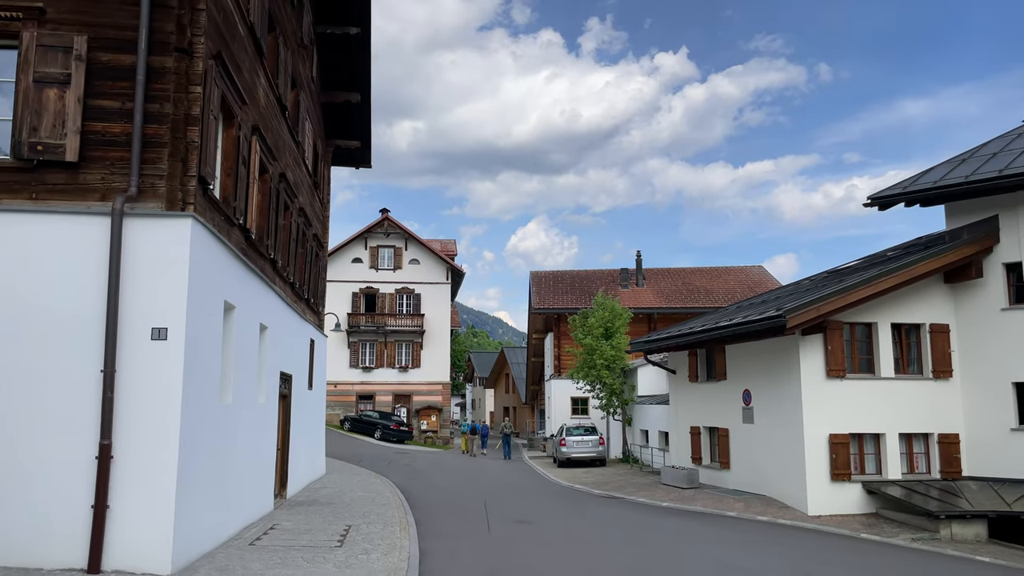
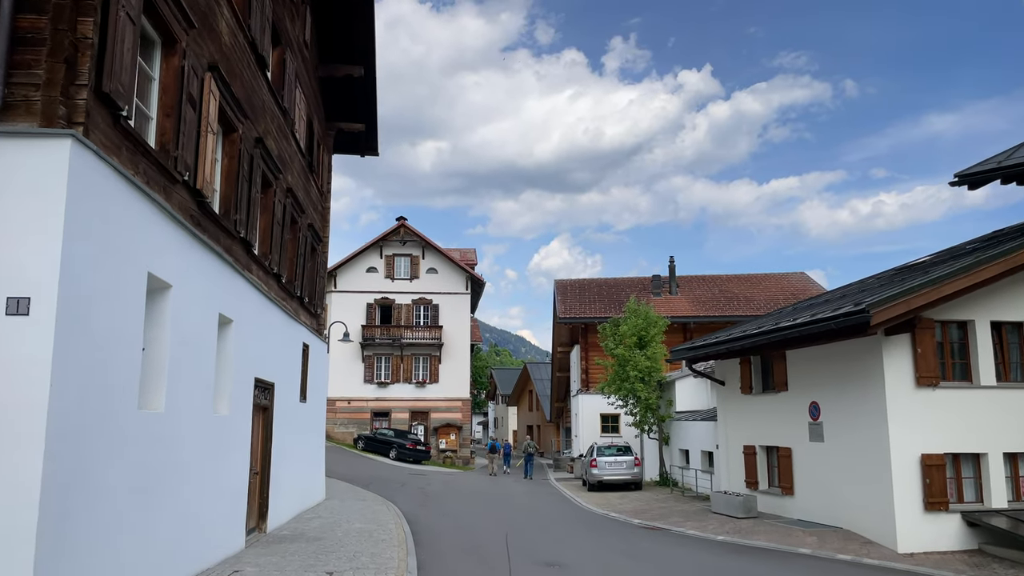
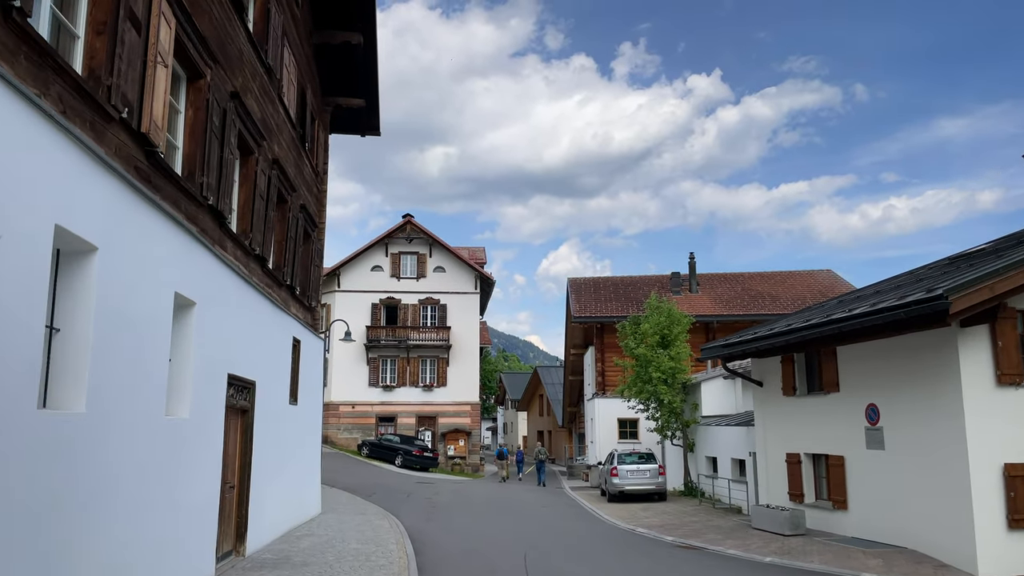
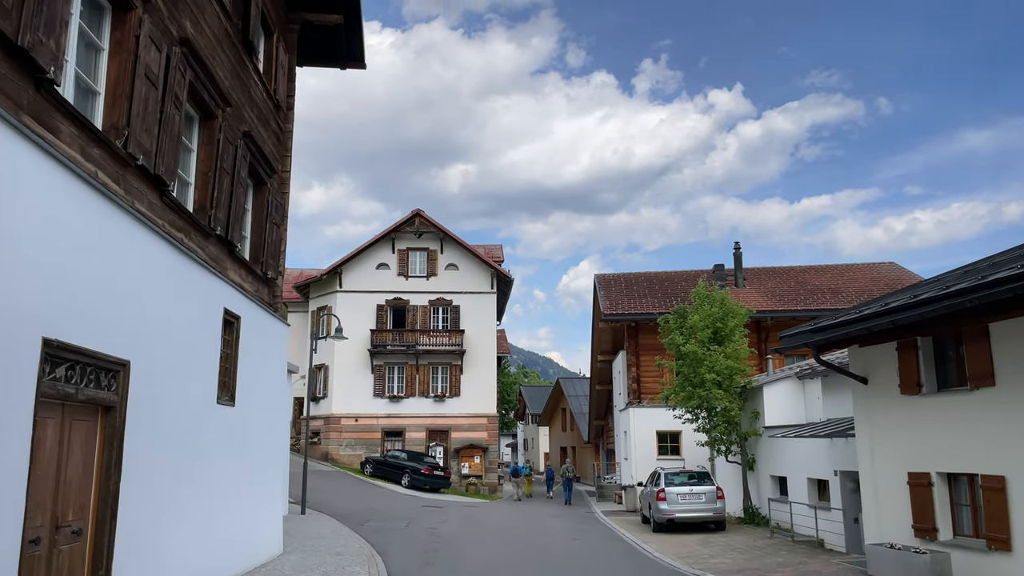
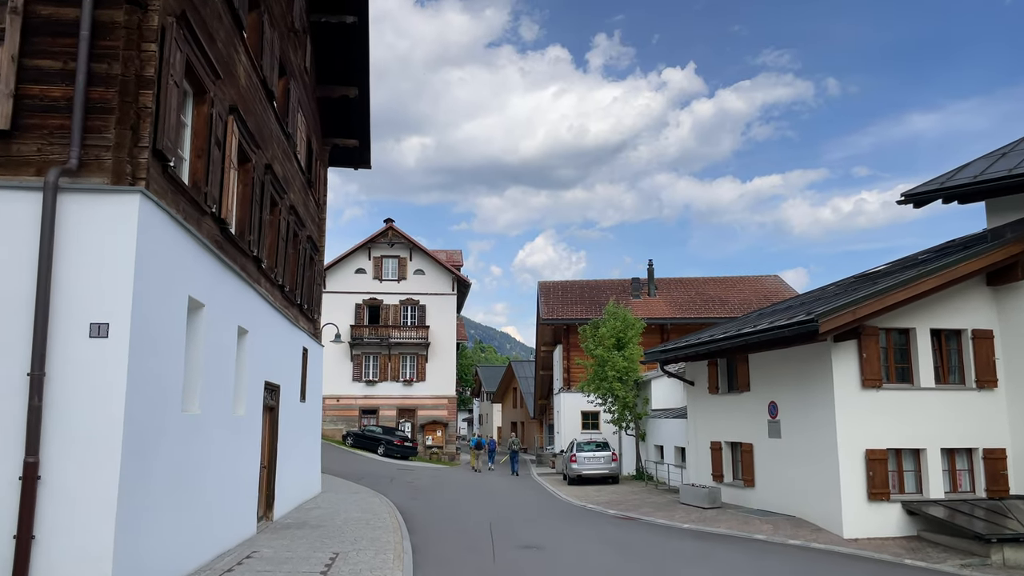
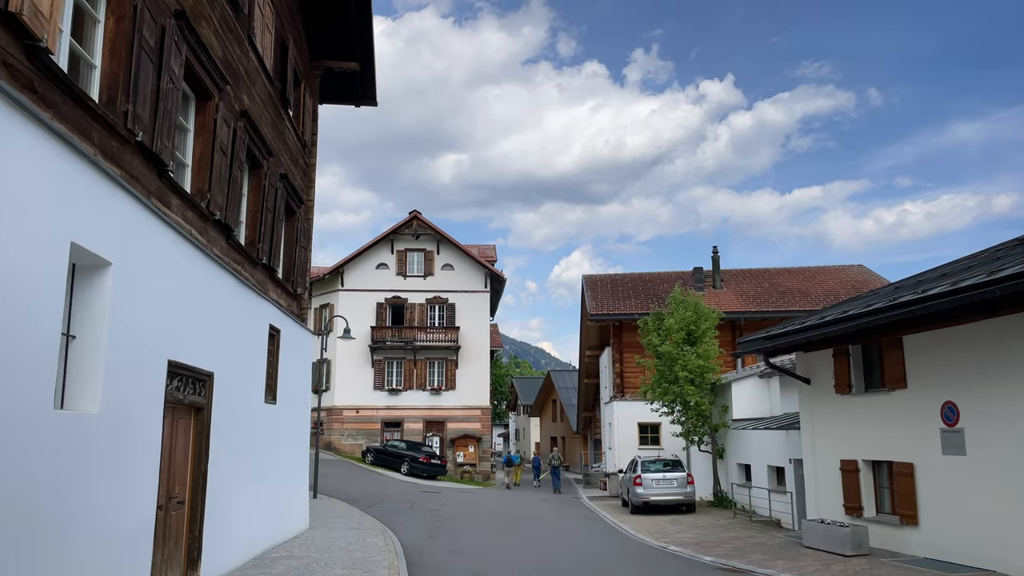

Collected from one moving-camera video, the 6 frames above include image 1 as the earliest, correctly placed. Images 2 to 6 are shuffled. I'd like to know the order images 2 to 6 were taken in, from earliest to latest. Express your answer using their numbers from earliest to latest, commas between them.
5, 2, 3, 6, 4
